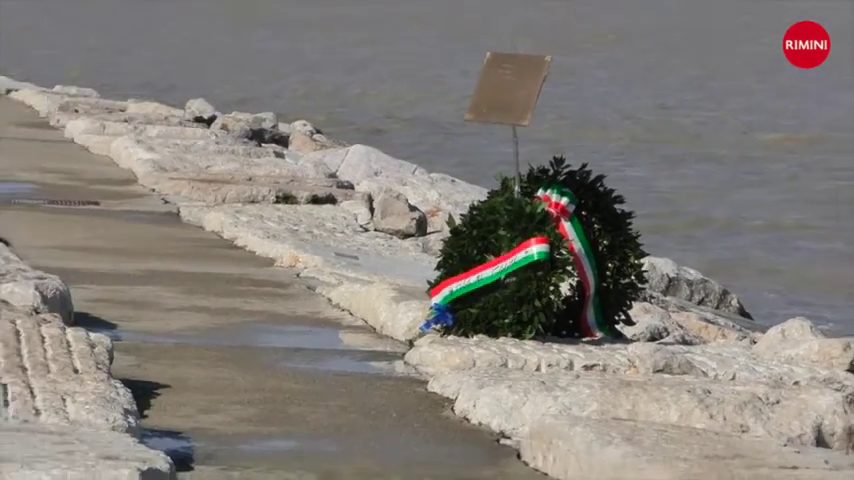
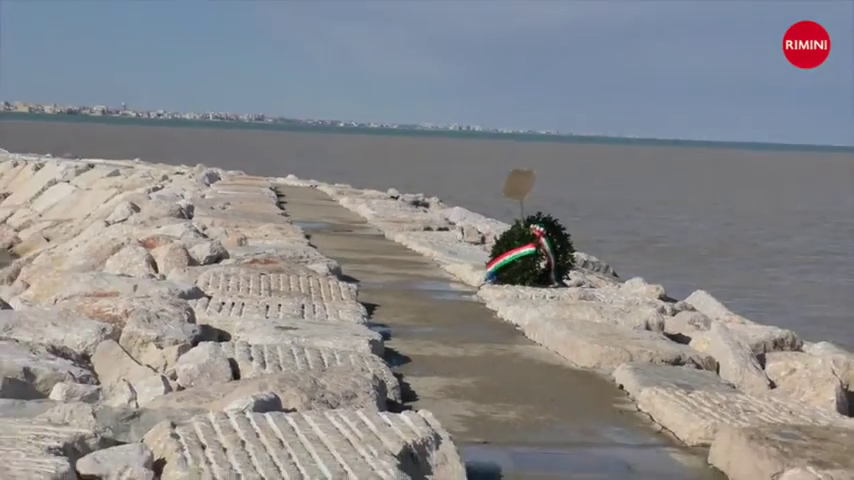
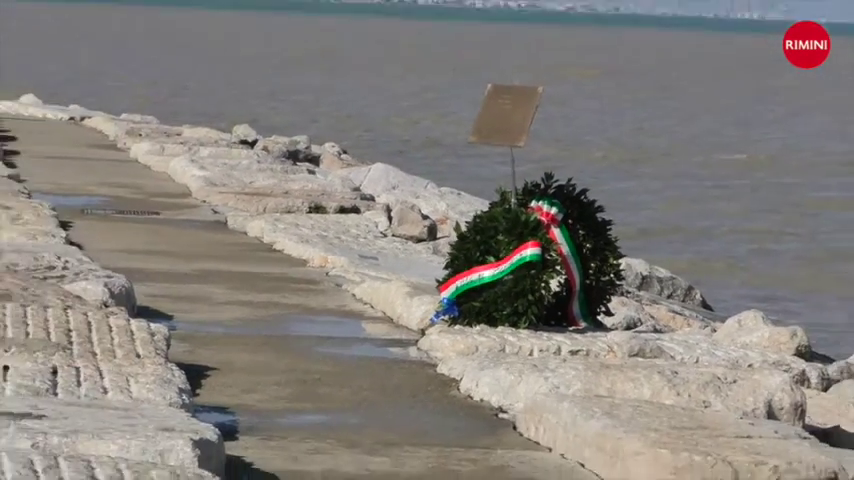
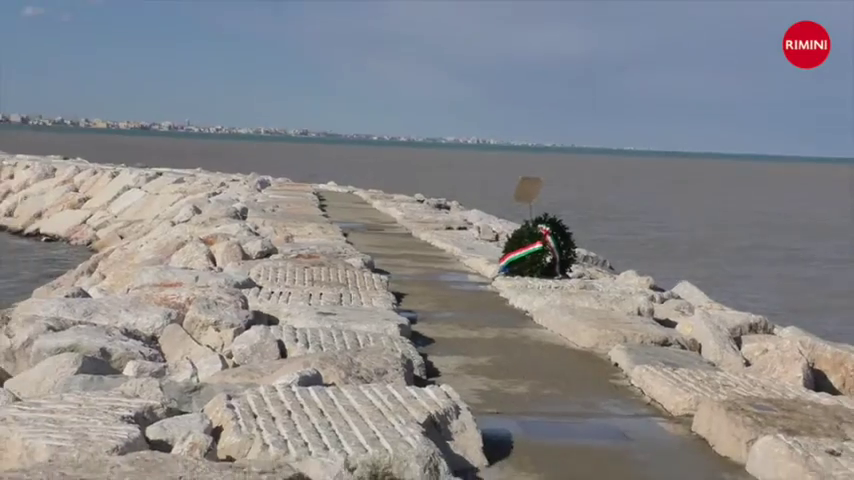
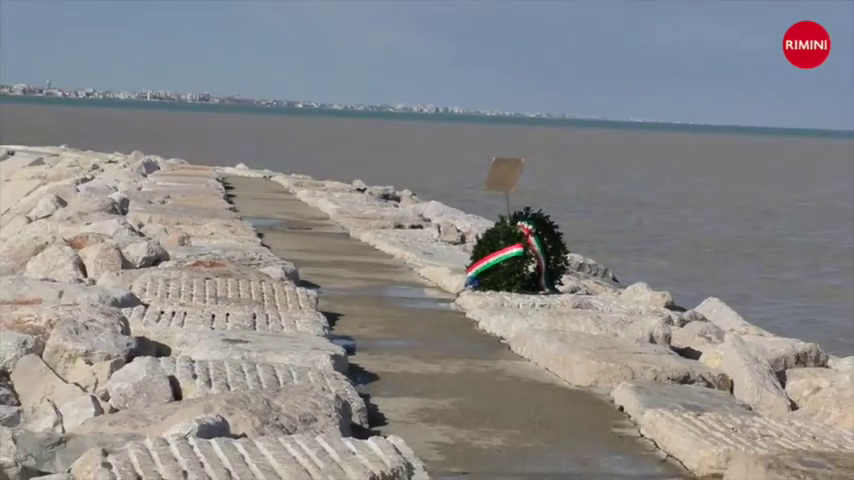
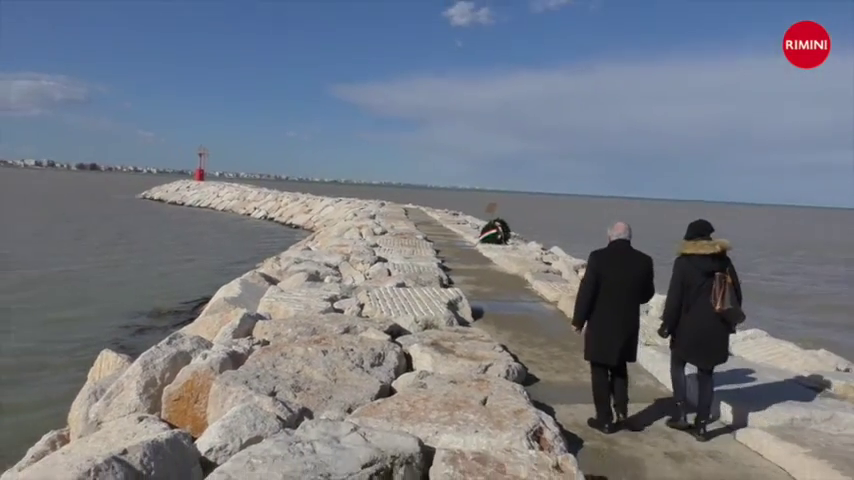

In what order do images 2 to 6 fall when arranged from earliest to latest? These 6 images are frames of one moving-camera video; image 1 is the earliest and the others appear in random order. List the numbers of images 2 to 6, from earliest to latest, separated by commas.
3, 5, 2, 4, 6
